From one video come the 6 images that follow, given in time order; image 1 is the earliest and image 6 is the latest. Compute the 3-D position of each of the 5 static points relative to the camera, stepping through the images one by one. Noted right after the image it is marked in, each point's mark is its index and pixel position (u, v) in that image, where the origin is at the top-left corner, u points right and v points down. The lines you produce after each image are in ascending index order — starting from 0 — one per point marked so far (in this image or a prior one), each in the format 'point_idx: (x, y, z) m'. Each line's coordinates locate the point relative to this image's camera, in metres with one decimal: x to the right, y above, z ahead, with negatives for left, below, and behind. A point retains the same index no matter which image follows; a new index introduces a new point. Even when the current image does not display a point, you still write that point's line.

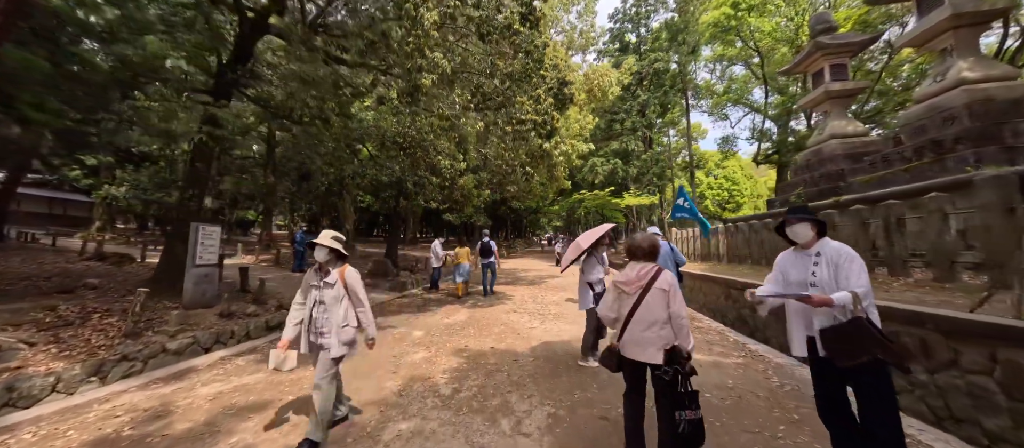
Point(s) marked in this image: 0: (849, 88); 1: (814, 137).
0: (+12.4, +5.0, +12.7) m
1: (+11.7, +3.4, +13.3) m
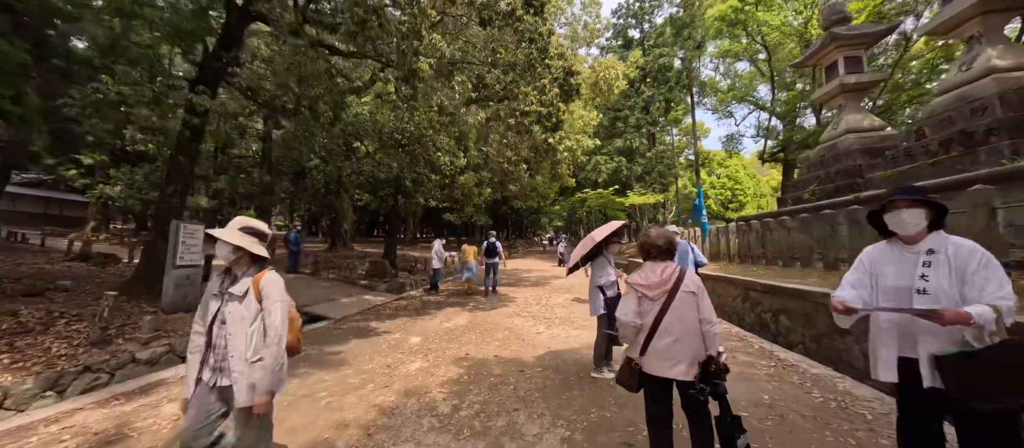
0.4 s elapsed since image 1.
0: (+12.5, +5.1, +12.2) m
1: (+11.8, +3.4, +12.9) m
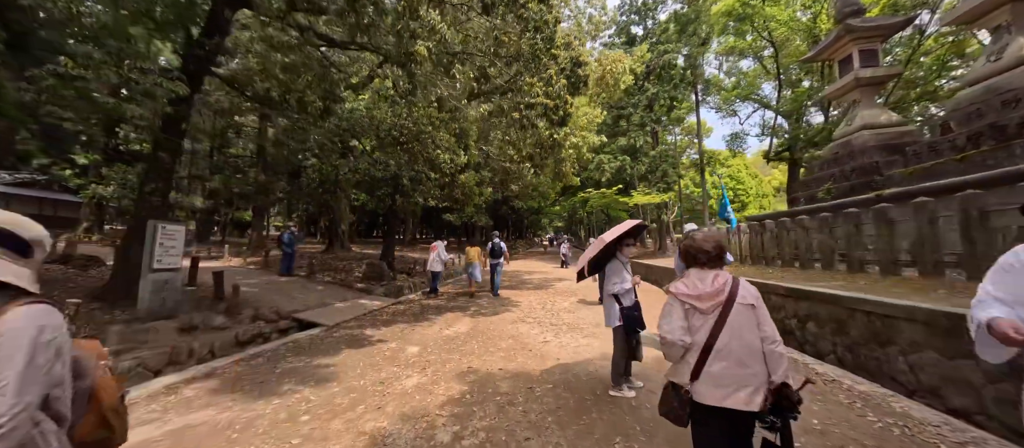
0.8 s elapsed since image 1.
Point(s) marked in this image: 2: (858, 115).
0: (+12.6, +5.1, +11.7) m
1: (+11.8, +3.4, +12.4) m
2: (+12.0, +3.8, +11.9) m
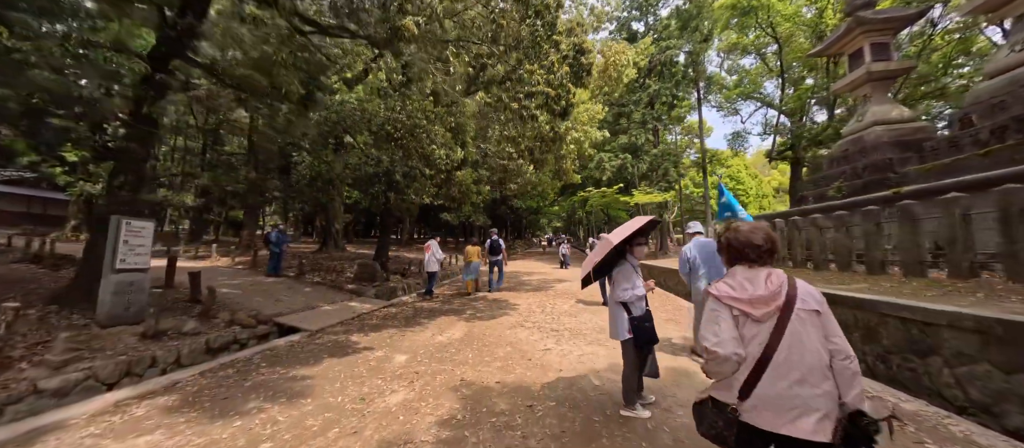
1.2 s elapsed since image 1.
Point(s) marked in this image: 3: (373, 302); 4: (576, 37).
0: (+12.5, +5.1, +11.3) m
1: (+11.8, +3.5, +12.0) m
2: (+11.9, +3.8, +11.5) m
3: (-3.7, -2.1, +9.1) m
4: (+1.5, +4.3, +7.9) m
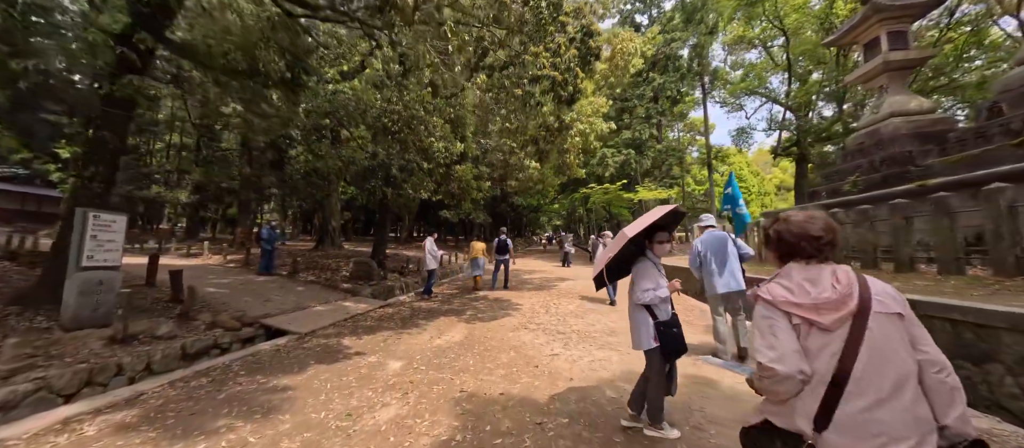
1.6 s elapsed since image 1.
0: (+12.6, +5.2, +10.9) m
1: (+11.9, +3.6, +11.5) m
2: (+12.0, +3.9, +11.1) m
3: (-3.6, -2.0, +8.7) m
4: (+1.5, +4.4, +7.4) m
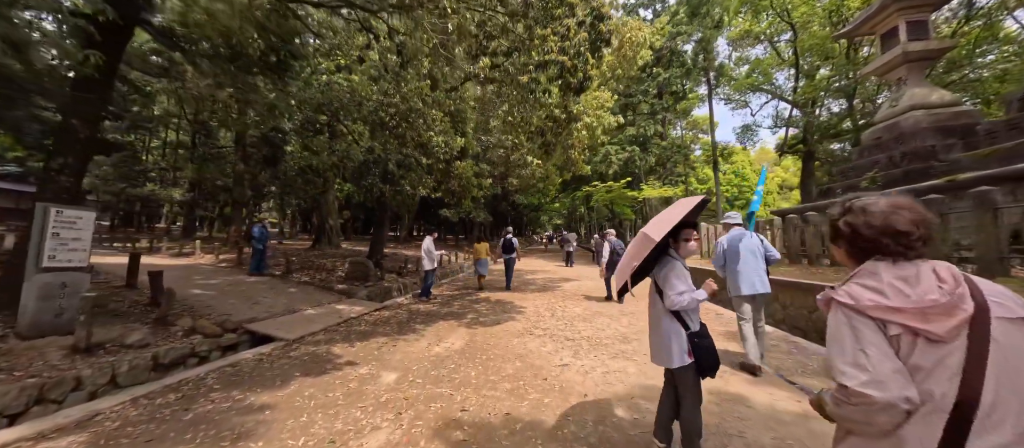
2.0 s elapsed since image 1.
0: (+12.7, +5.3, +10.4) m
1: (+11.9, +3.6, +11.0) m
2: (+12.1, +4.0, +10.6) m
3: (-3.5, -1.9, +8.2) m
4: (+1.6, +4.4, +7.0) m
